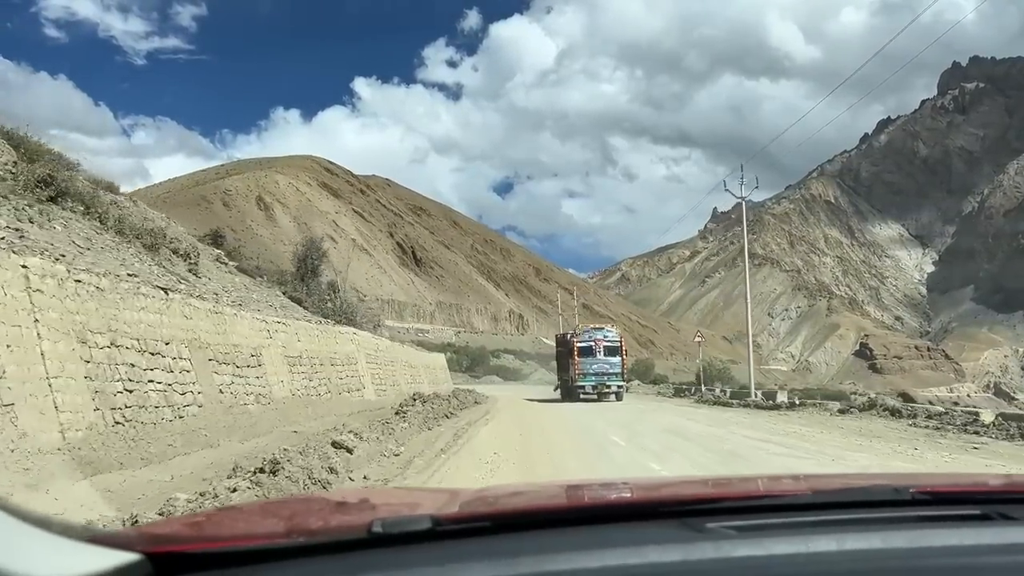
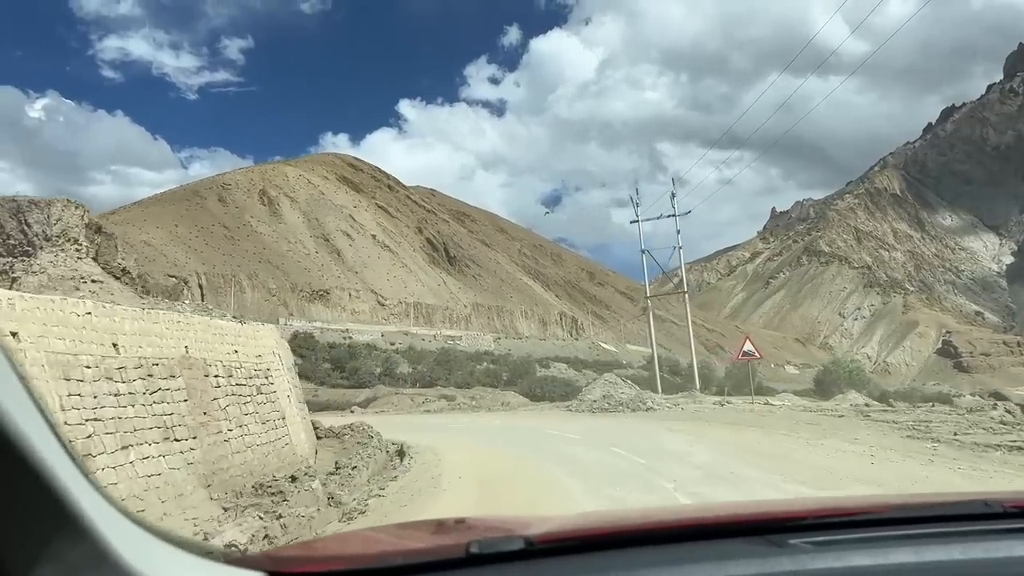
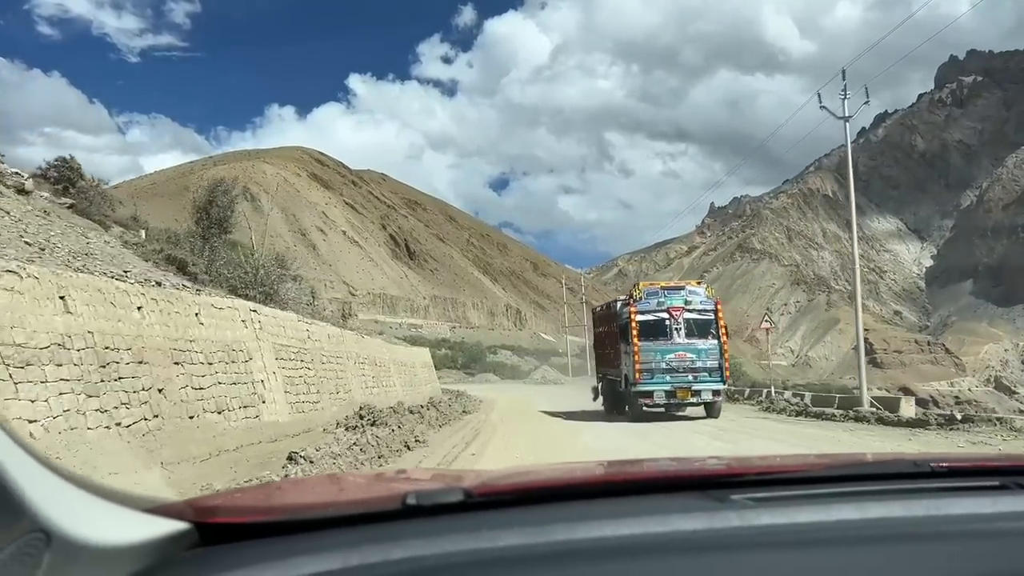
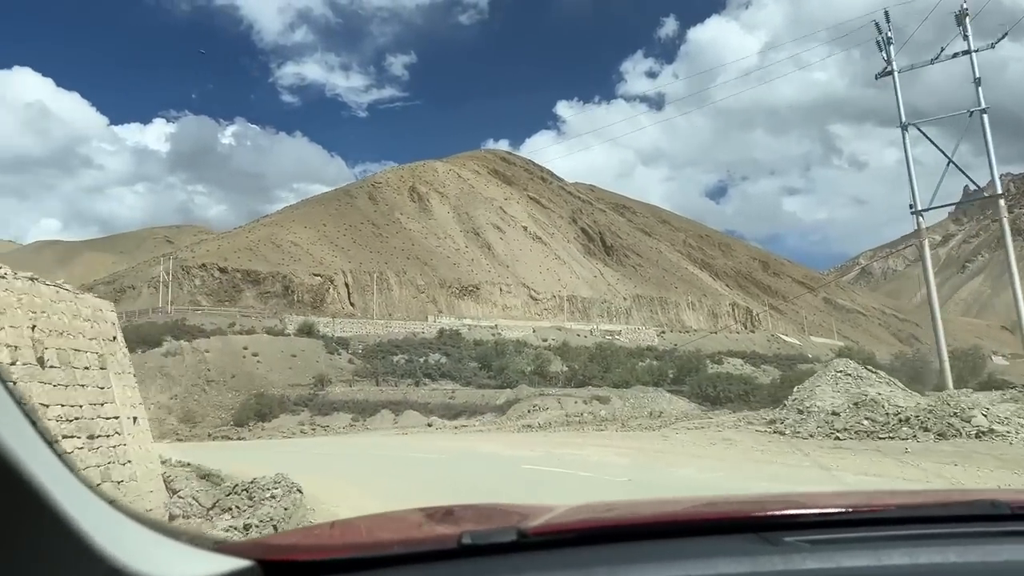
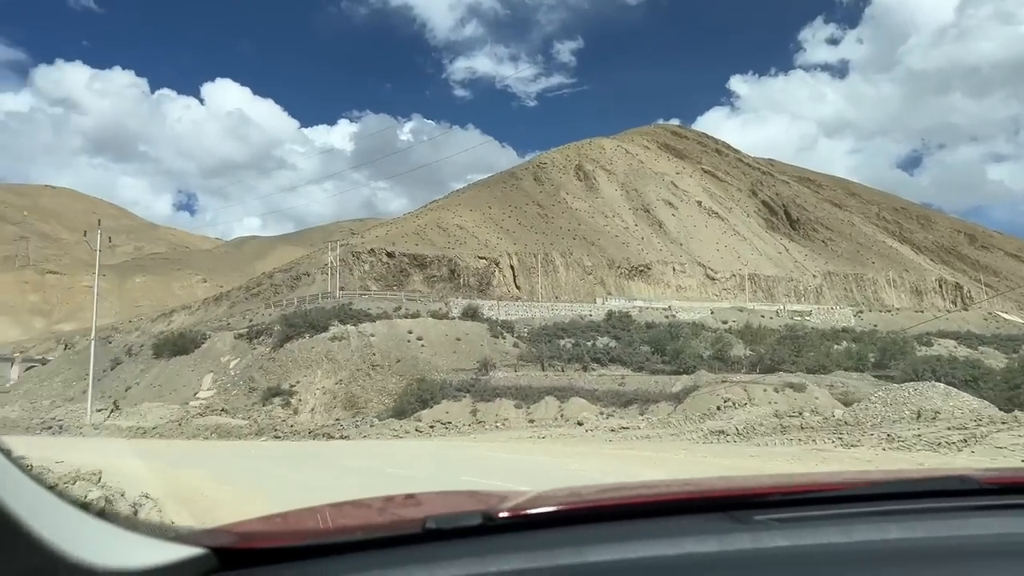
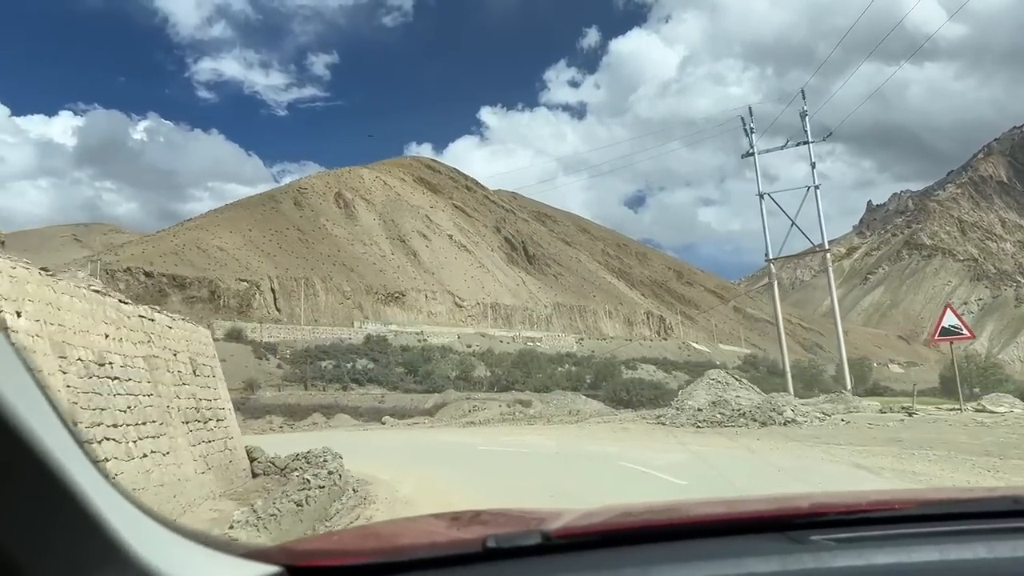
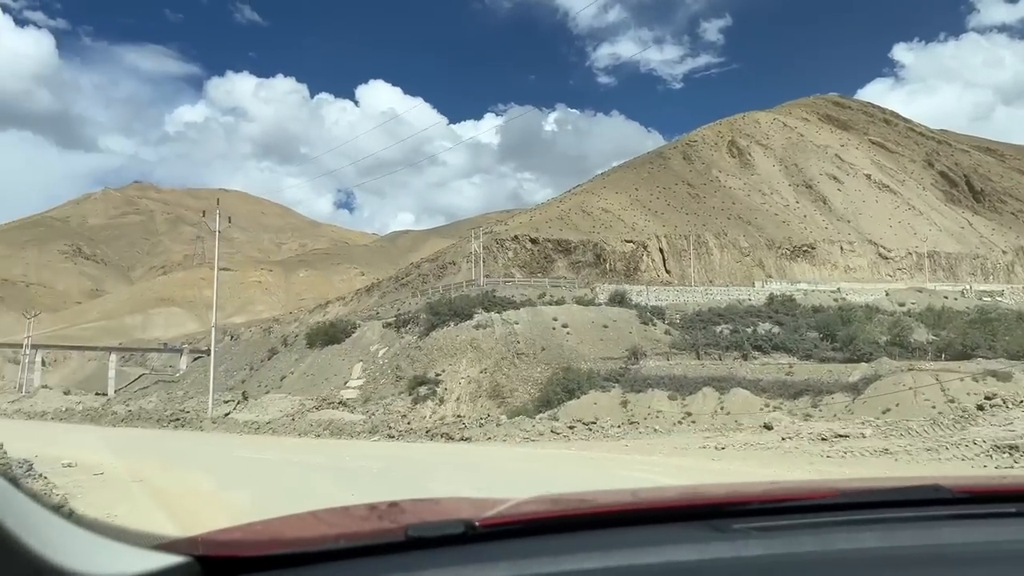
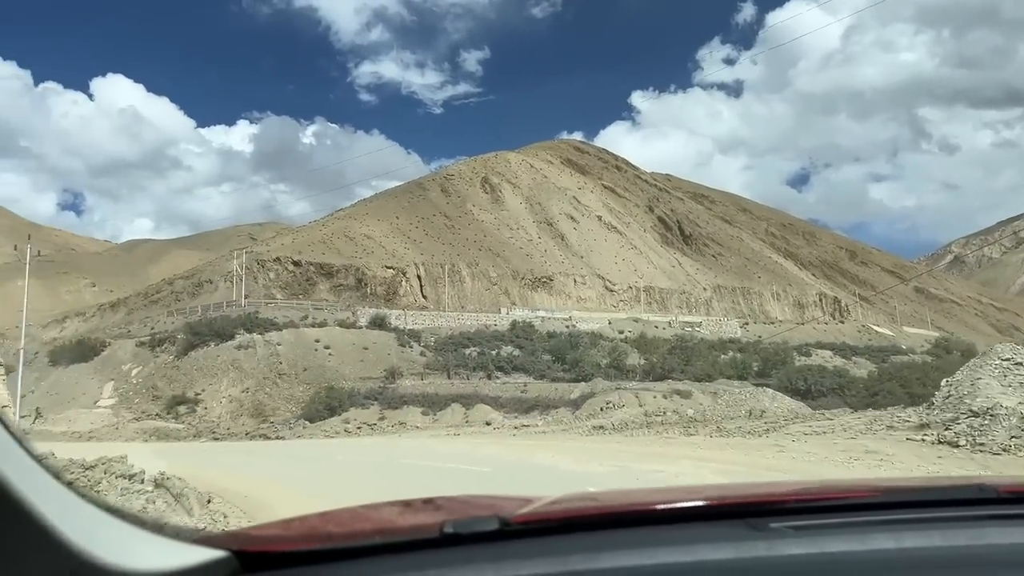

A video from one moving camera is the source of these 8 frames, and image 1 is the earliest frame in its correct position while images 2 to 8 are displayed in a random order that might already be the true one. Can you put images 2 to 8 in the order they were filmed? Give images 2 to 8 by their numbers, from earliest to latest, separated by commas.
3, 2, 6, 4, 8, 5, 7
